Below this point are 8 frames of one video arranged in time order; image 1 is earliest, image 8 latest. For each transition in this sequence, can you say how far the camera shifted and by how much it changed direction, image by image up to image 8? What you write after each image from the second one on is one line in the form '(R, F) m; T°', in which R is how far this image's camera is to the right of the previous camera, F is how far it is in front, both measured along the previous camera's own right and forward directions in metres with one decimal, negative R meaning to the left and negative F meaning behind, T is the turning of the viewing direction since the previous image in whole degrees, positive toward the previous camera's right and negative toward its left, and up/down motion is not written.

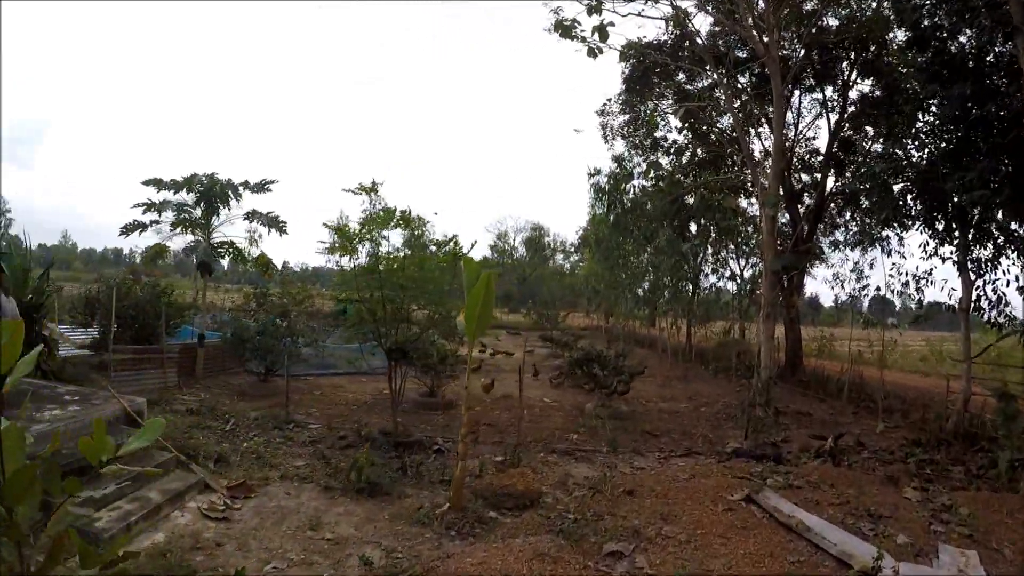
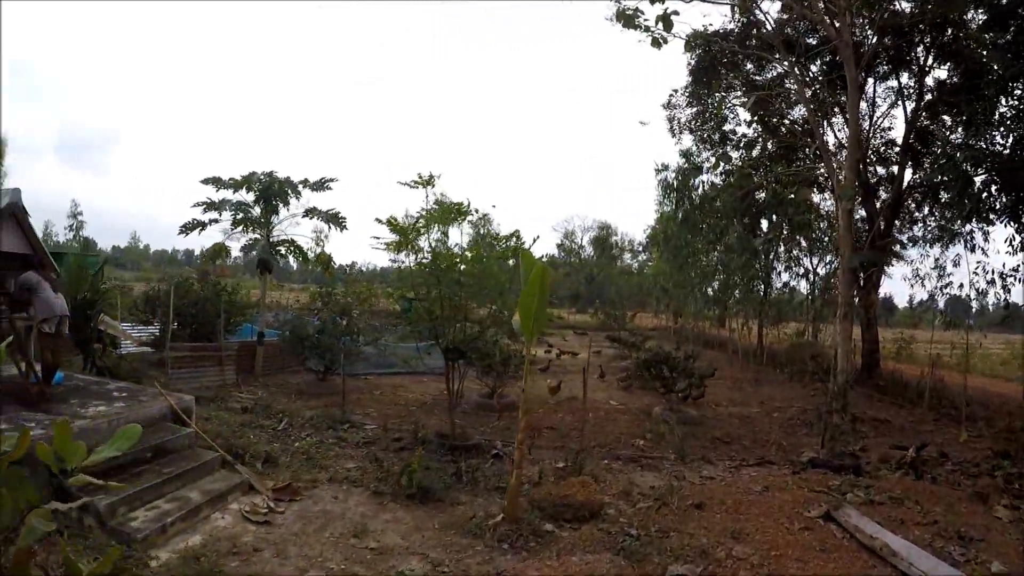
(0.0, +0.3) m; -3°
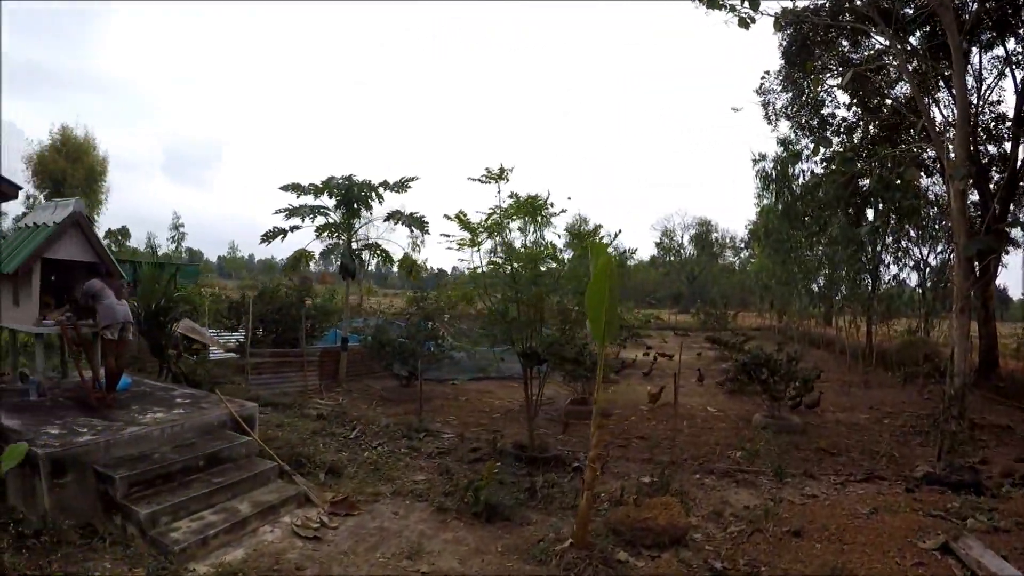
(+0.1, +0.5) m; -5°
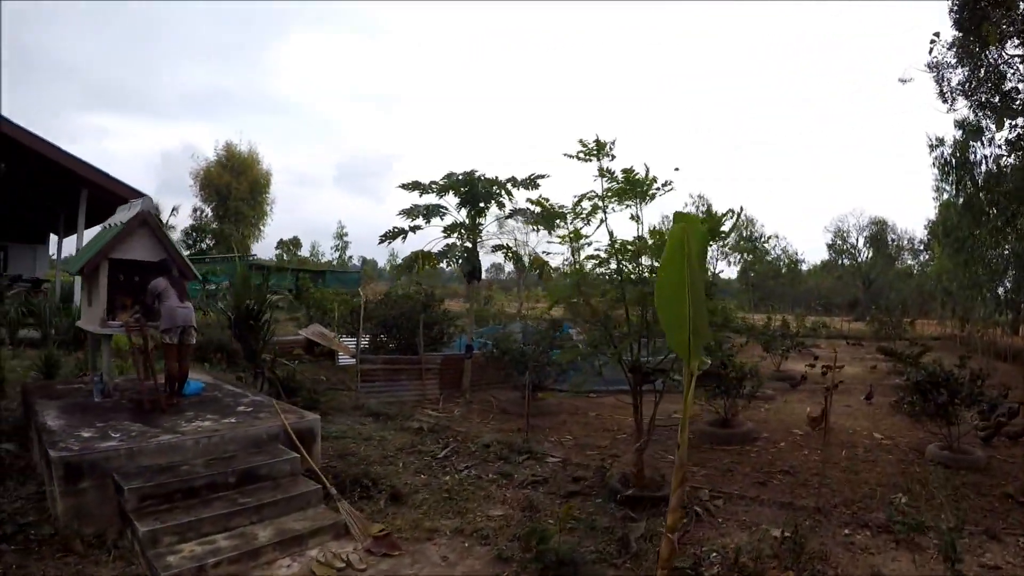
(+0.3, +1.1) m; -8°
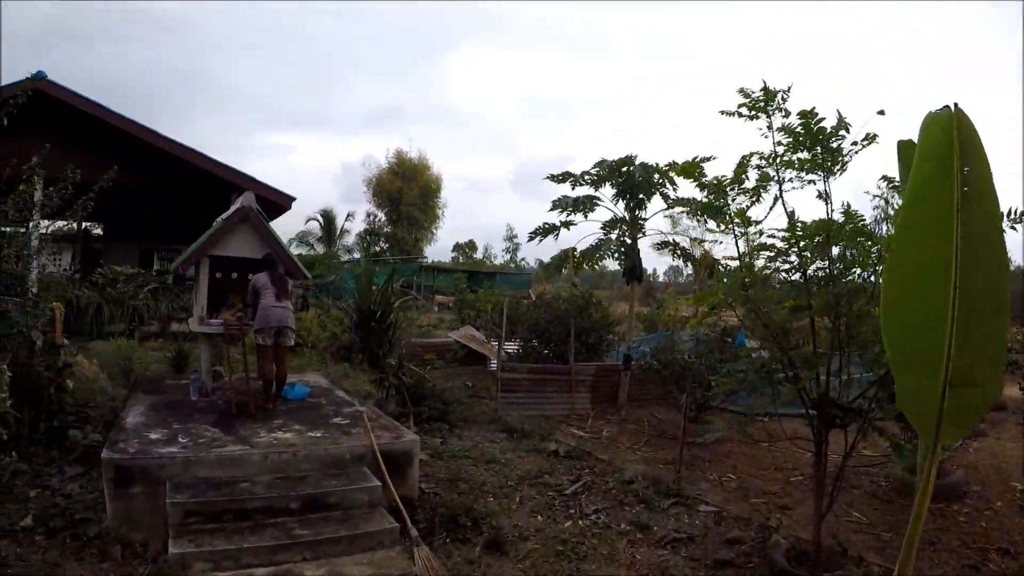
(+0.1, +1.2) m; -9°
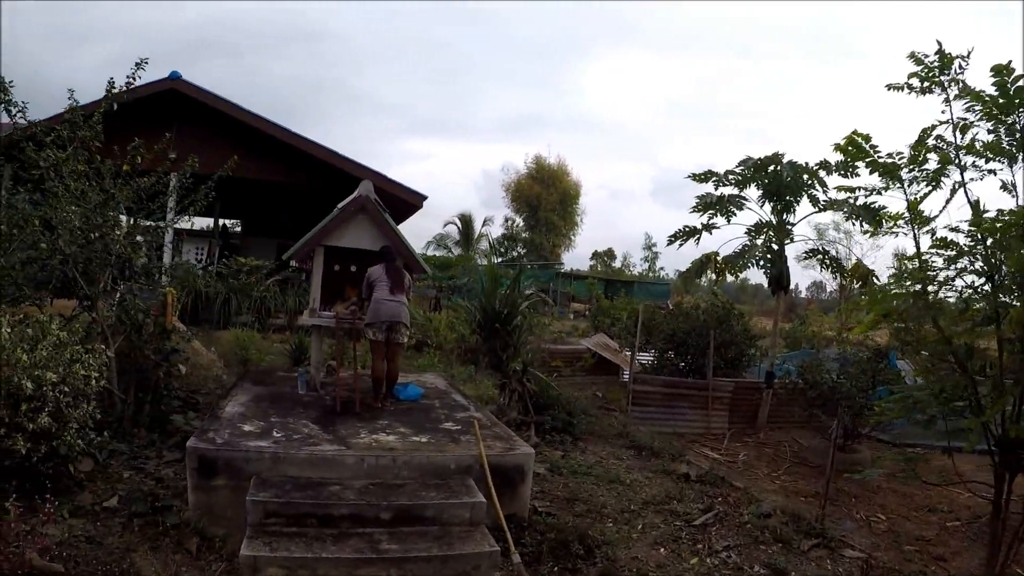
(0.0, +0.5) m; -7°
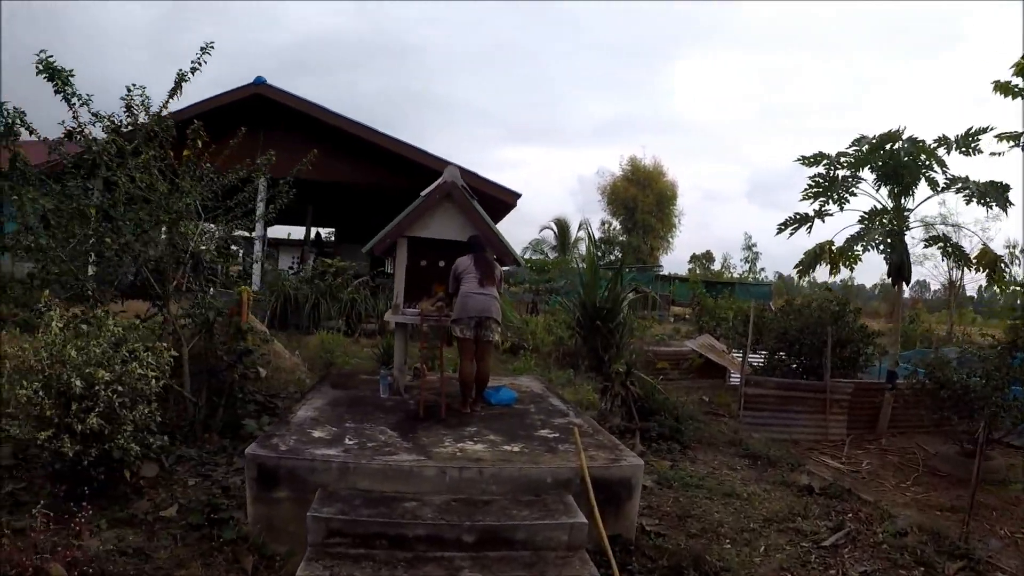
(0.0, +0.5) m; -5°
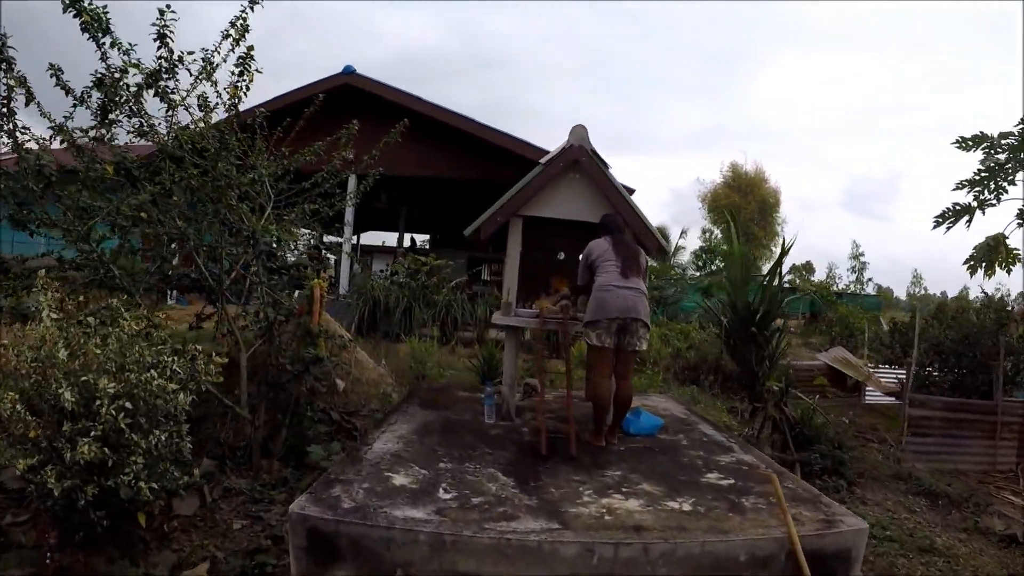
(-0.1, +1.0) m; -5°
